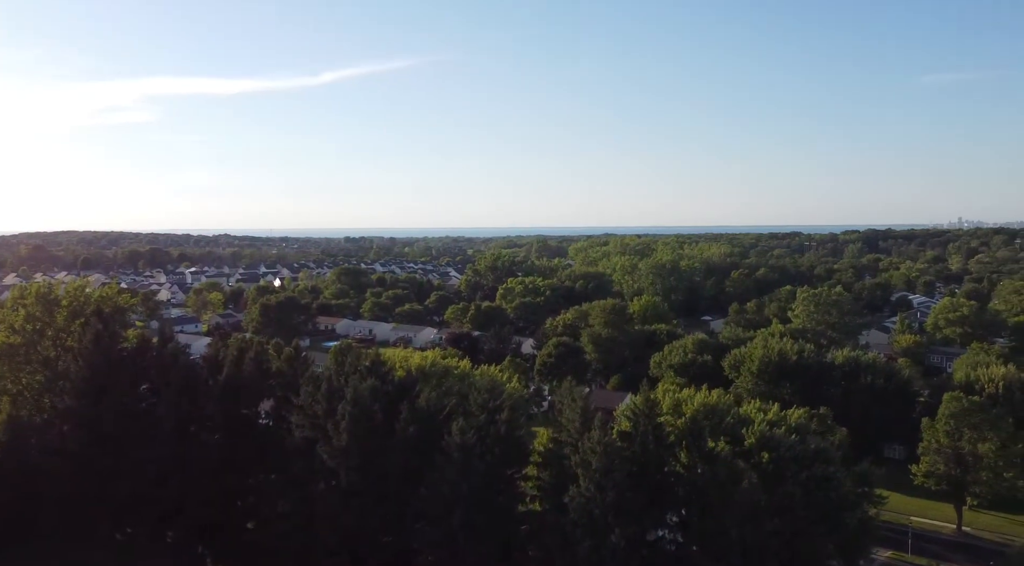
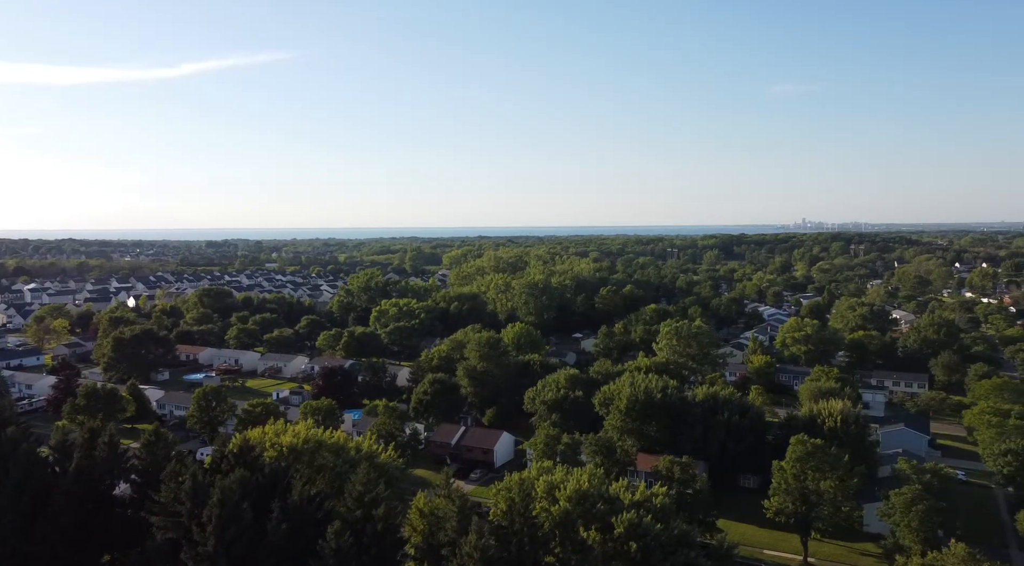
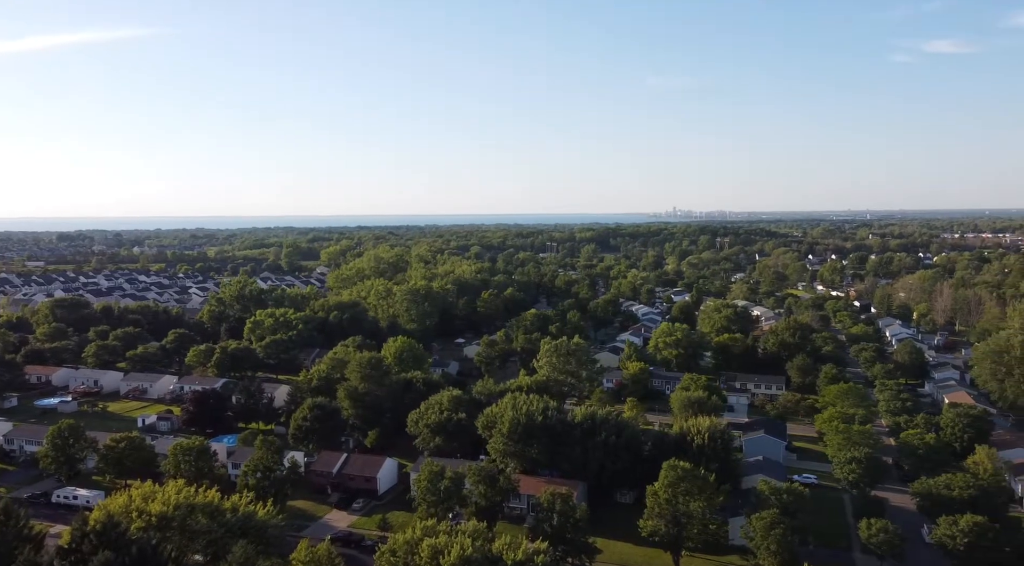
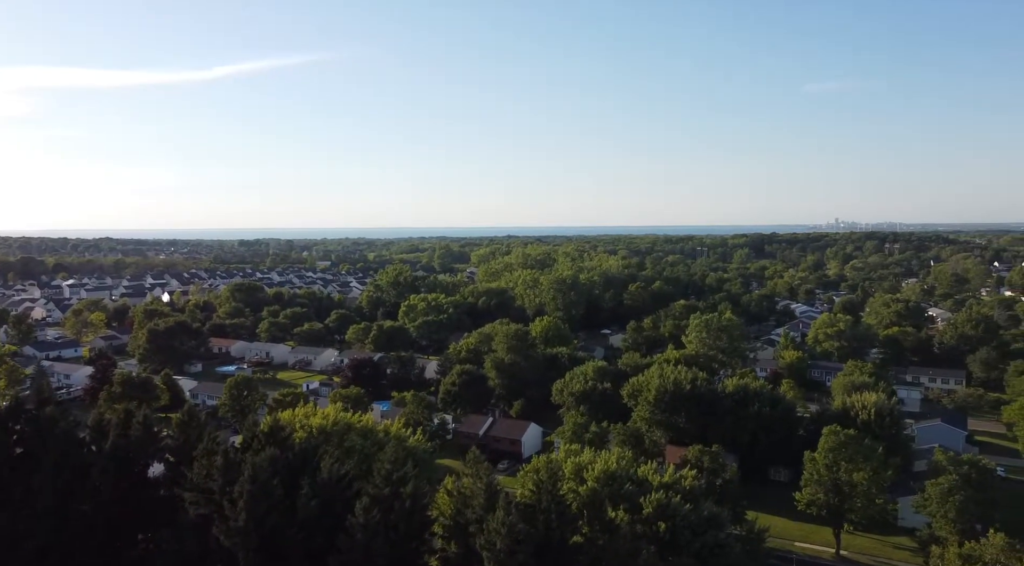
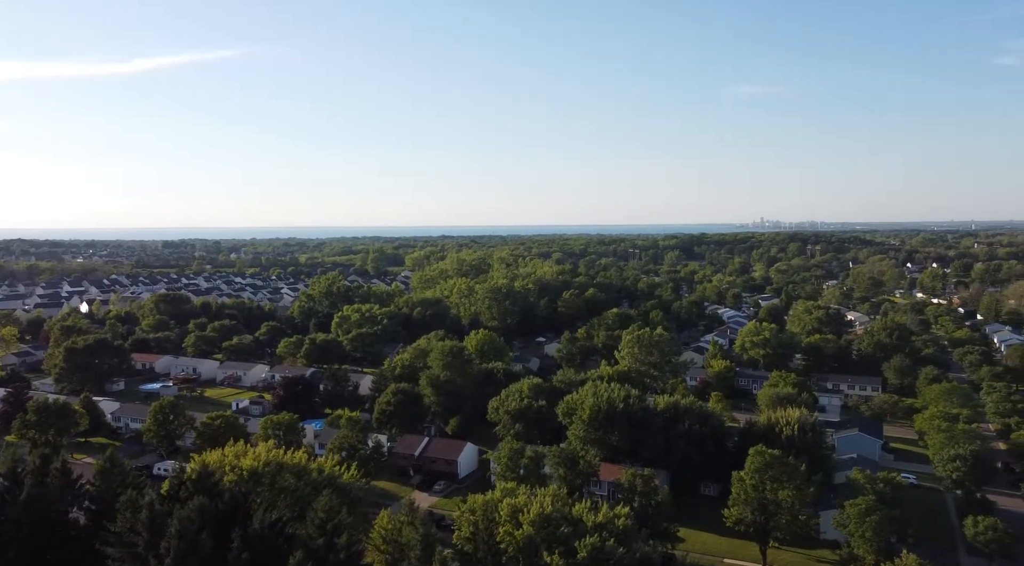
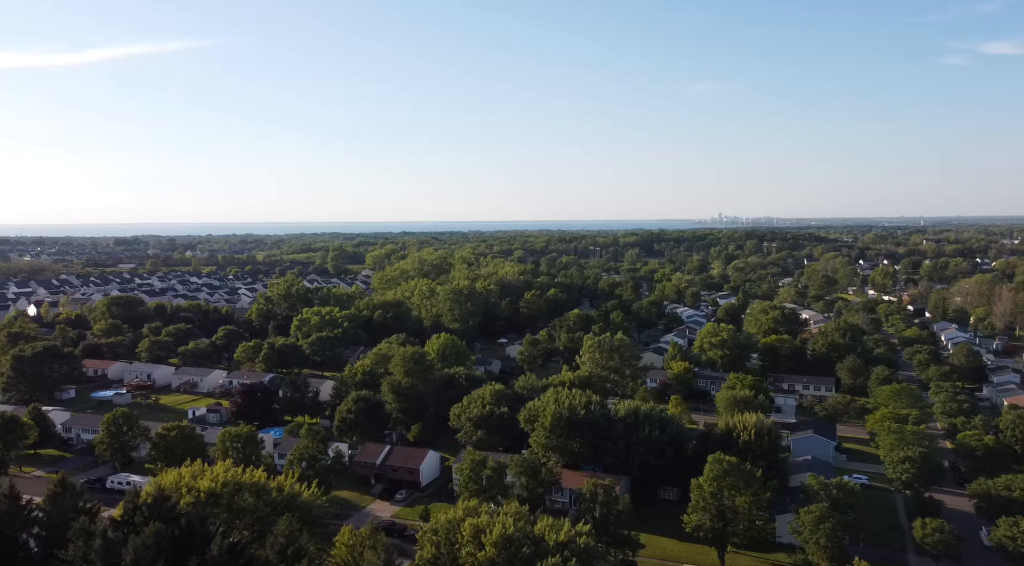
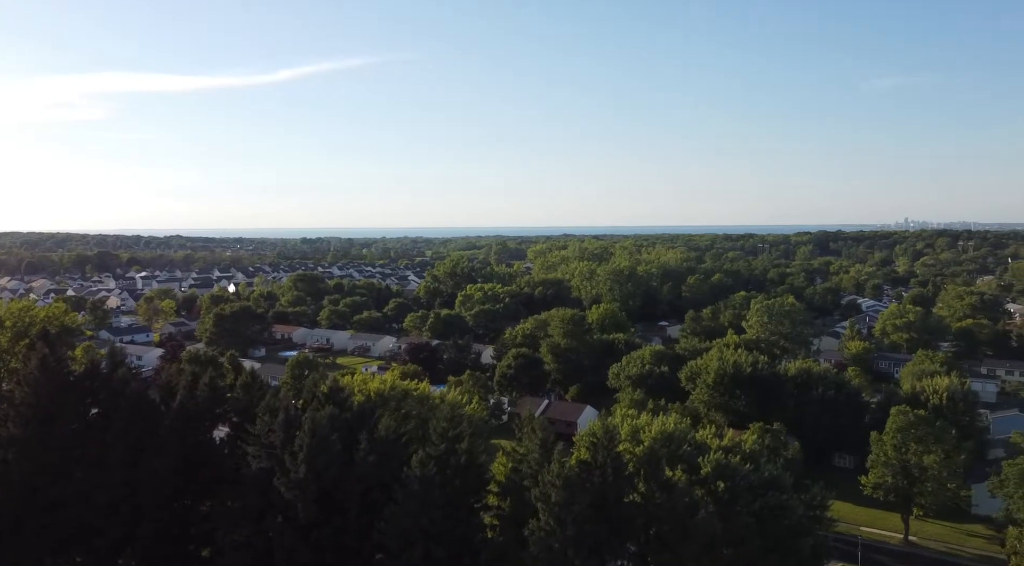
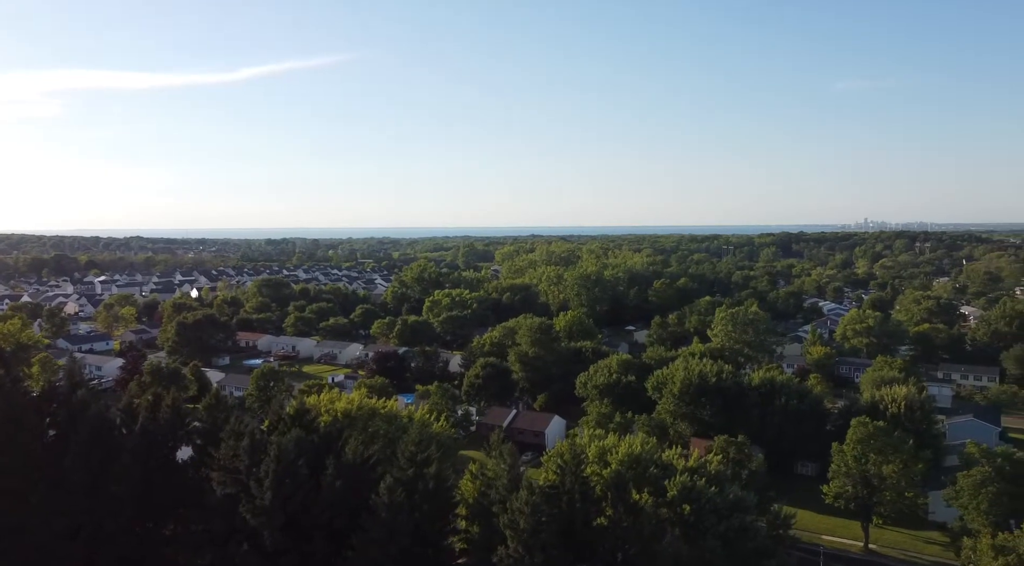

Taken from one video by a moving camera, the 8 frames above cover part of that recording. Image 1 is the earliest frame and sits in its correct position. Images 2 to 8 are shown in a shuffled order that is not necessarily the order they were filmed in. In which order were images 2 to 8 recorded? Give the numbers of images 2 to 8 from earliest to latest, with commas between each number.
7, 8, 4, 2, 5, 6, 3
